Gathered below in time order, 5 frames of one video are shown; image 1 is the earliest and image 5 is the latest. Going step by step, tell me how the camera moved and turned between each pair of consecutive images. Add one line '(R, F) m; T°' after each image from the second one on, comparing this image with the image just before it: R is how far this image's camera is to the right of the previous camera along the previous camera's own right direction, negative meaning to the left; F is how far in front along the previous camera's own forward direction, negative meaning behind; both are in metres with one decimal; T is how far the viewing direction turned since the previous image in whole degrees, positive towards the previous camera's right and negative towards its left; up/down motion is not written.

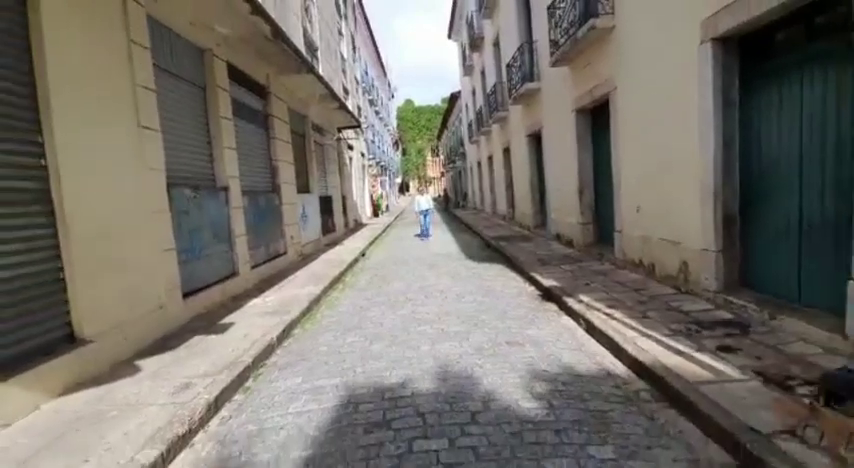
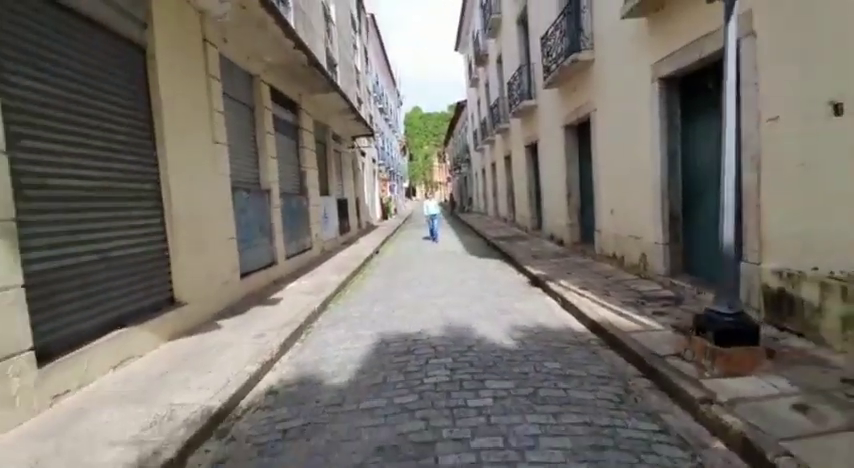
(-0.1, -1.5) m; -1°
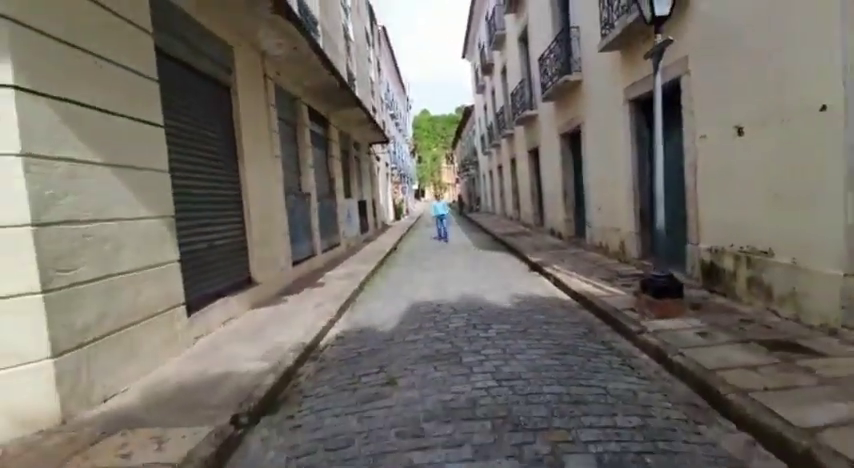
(-0.2, -1.7) m; -1°
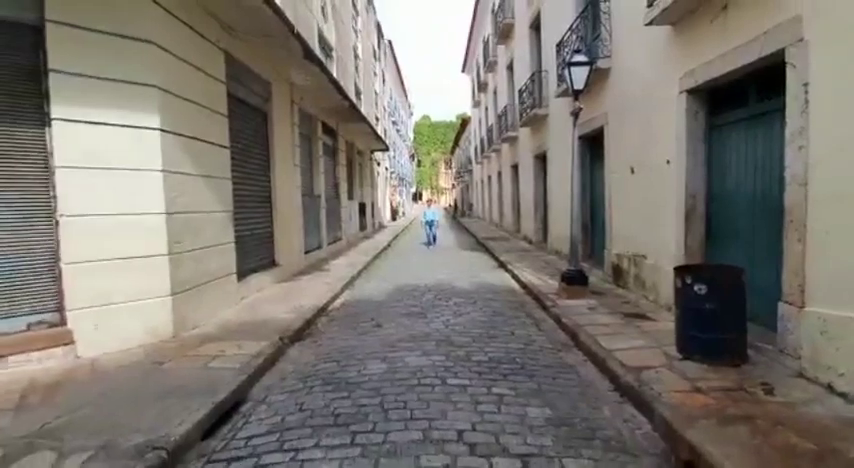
(+0.3, -2.3) m; 0°
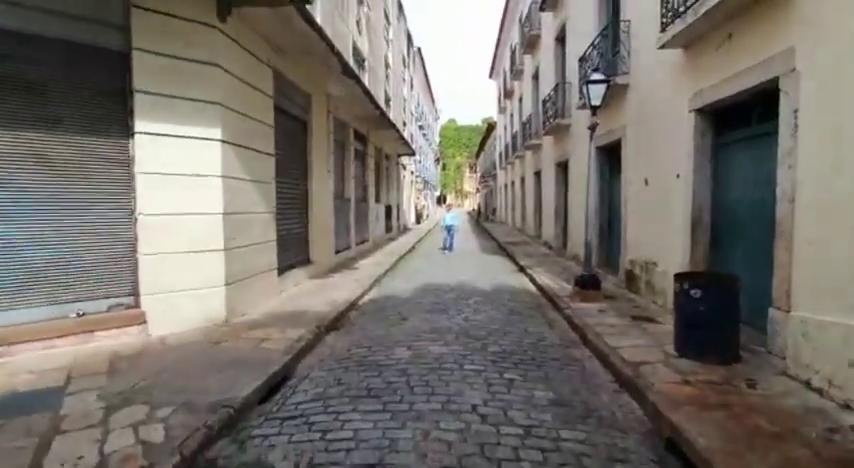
(0.0, -0.7) m; -3°
